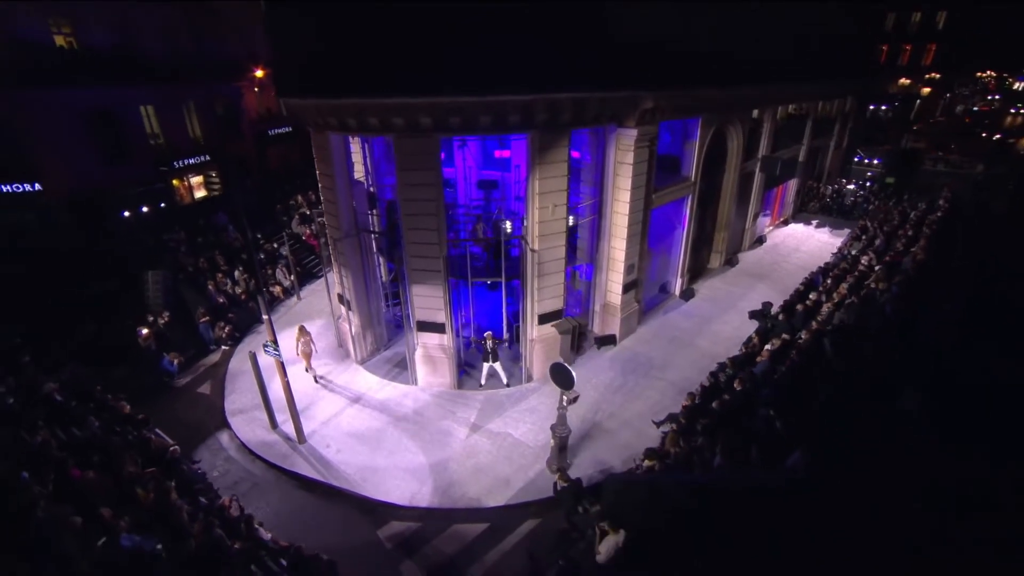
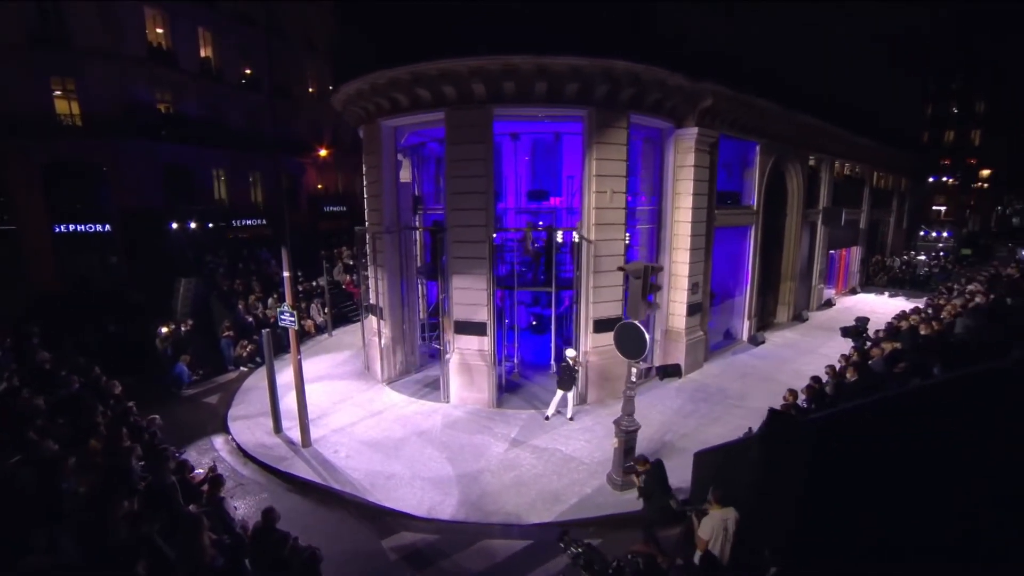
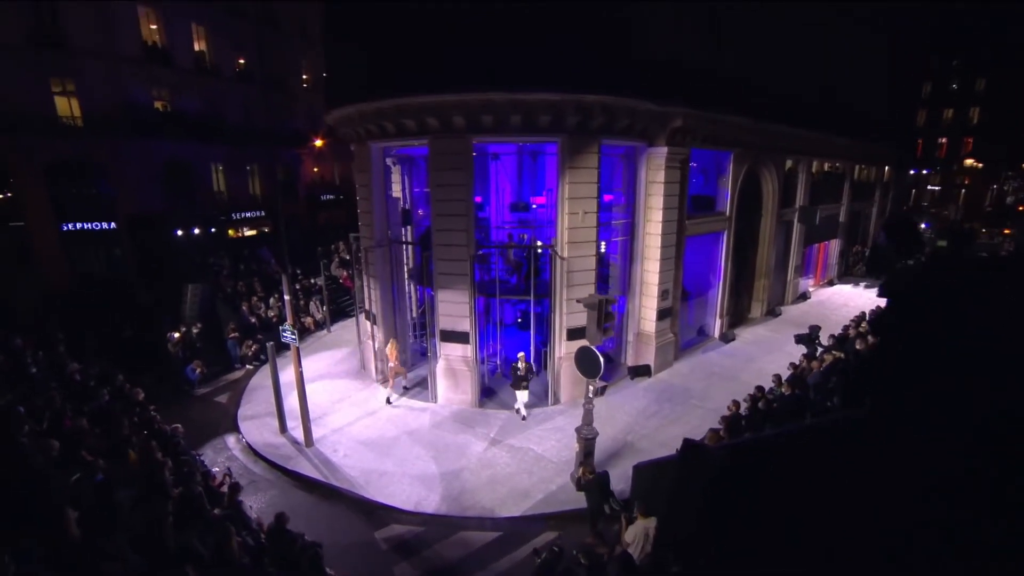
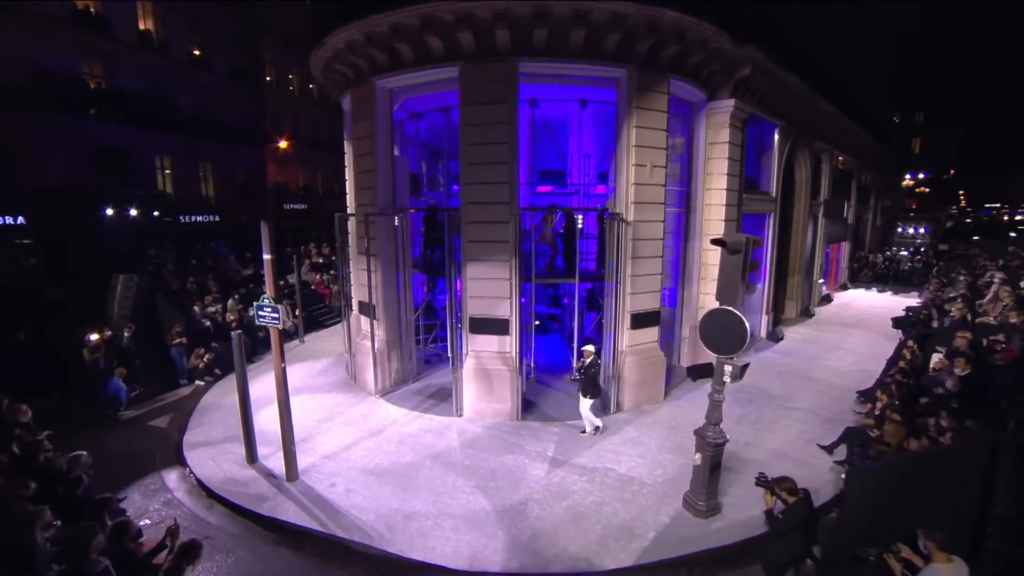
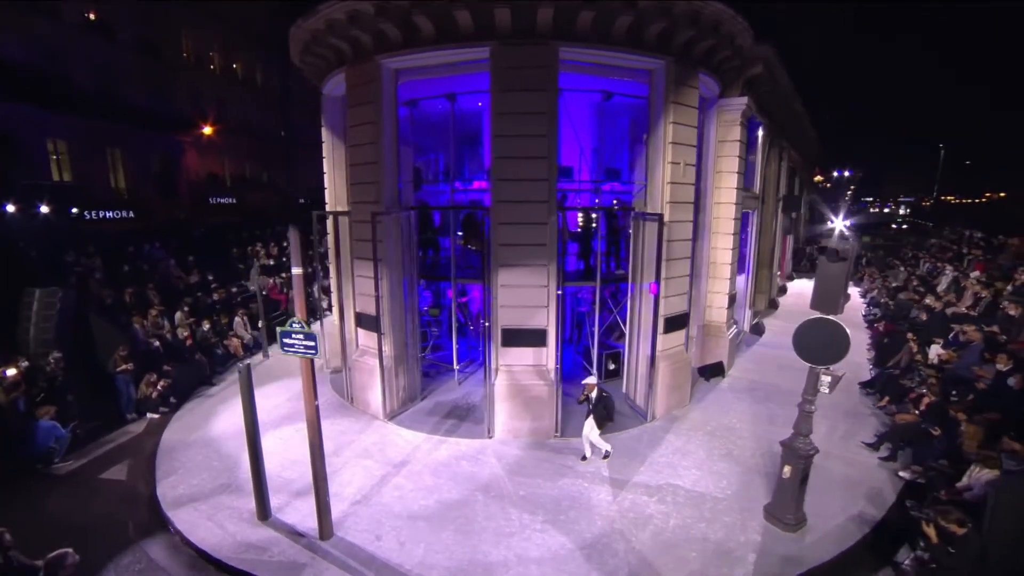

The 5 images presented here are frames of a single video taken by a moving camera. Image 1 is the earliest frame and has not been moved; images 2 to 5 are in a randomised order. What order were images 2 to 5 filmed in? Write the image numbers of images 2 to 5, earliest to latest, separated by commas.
3, 2, 4, 5
